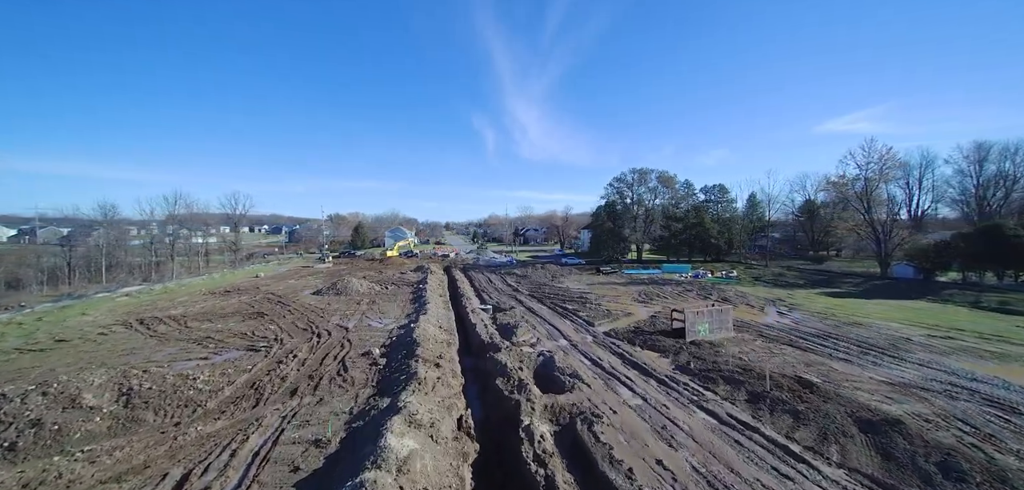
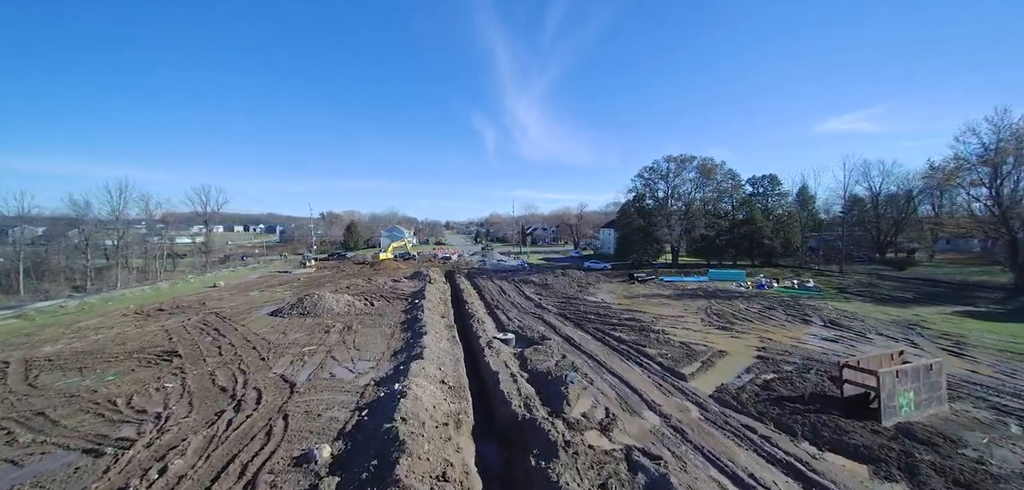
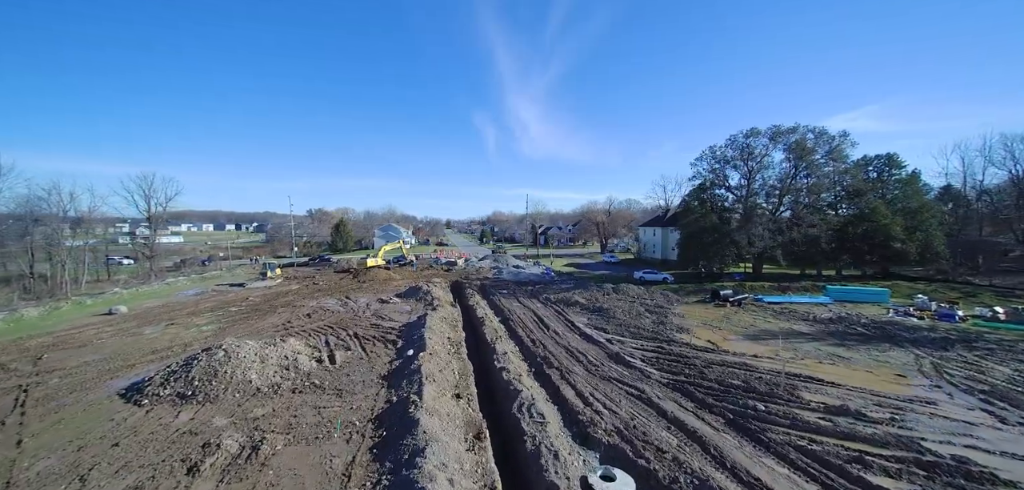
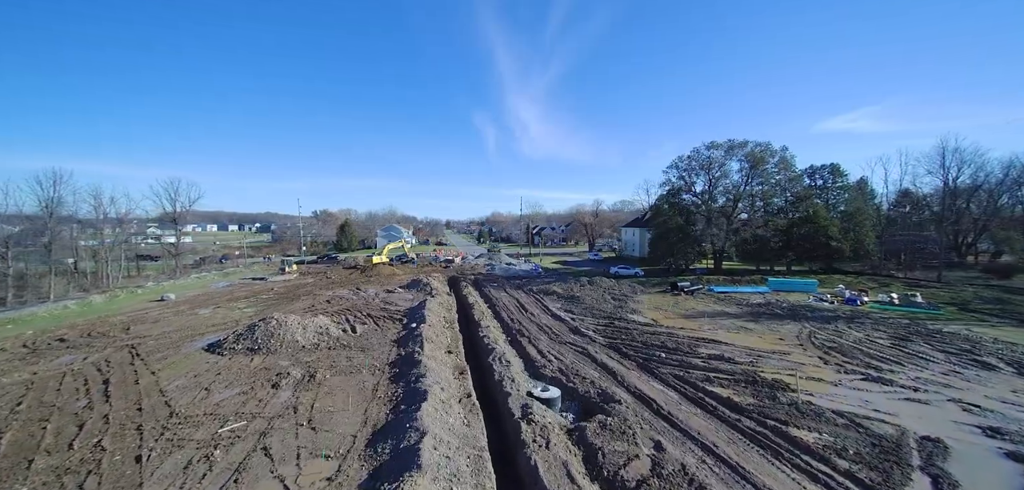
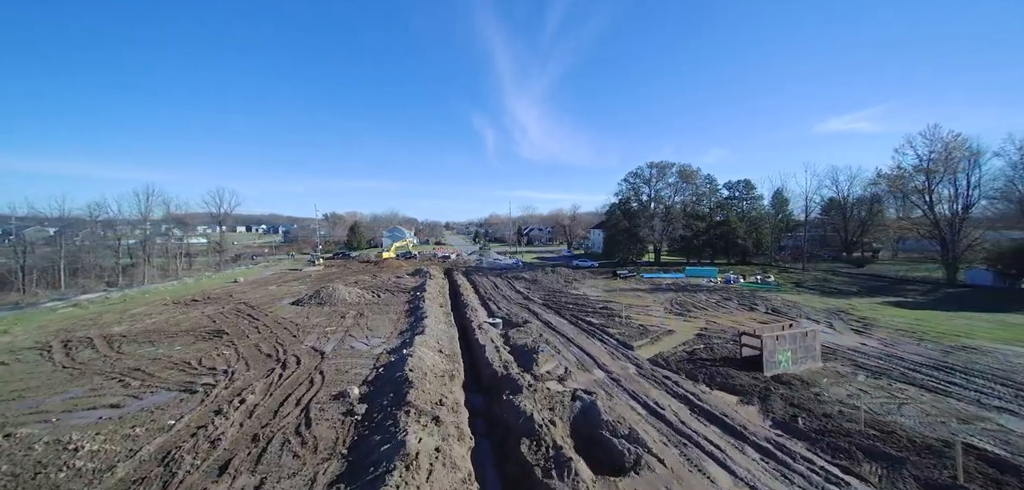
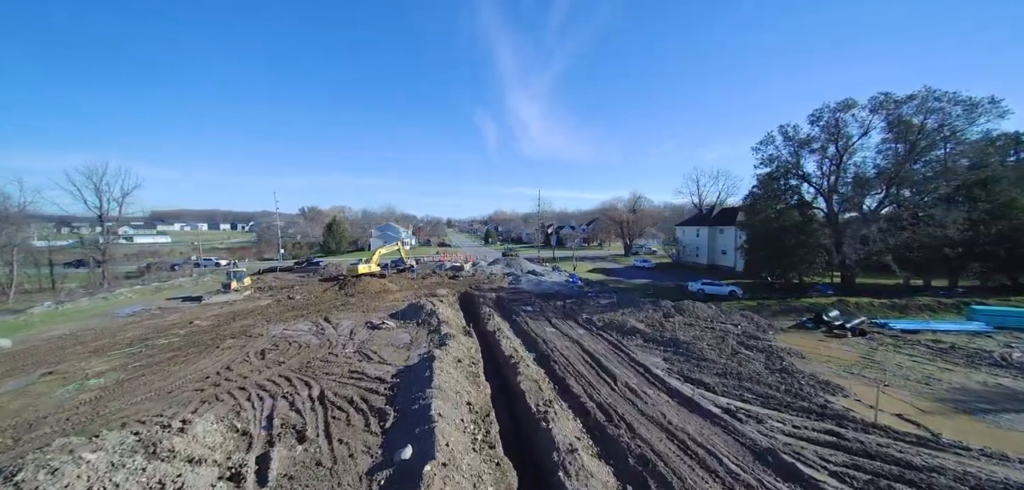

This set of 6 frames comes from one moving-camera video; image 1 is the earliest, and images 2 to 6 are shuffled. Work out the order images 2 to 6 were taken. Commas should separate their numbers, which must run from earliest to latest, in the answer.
5, 2, 4, 3, 6
